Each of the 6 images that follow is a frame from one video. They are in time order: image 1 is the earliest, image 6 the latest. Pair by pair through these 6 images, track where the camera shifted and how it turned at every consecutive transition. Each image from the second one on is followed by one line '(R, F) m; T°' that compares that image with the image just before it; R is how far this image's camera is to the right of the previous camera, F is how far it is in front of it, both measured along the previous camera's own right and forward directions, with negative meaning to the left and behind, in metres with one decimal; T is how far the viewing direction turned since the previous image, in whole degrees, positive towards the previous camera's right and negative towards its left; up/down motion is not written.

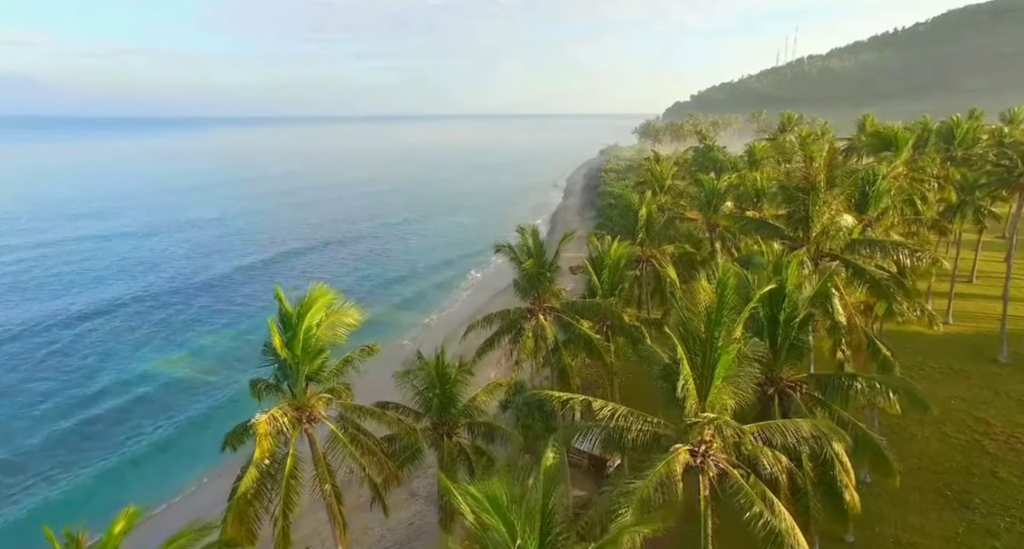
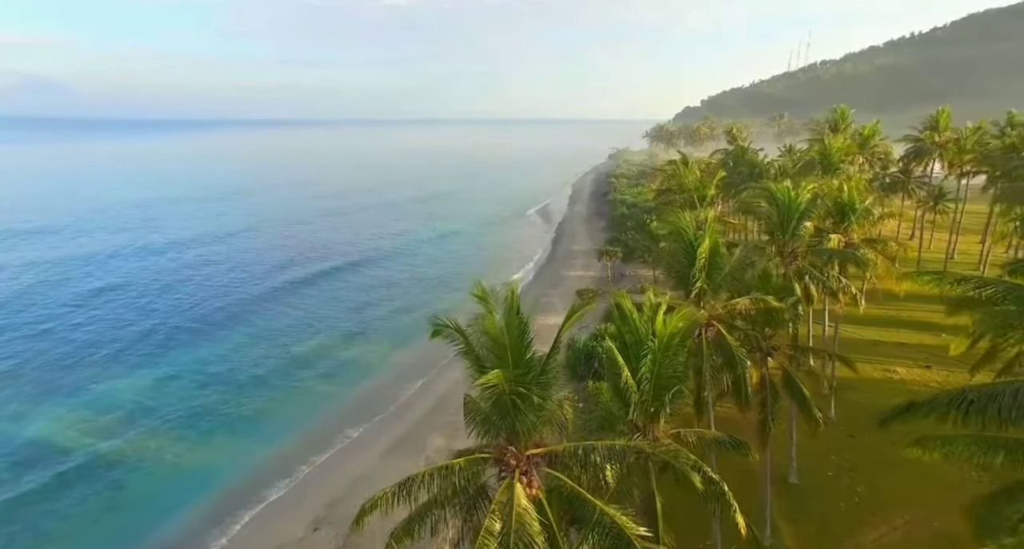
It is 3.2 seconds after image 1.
(+0.8, +8.5) m; -1°
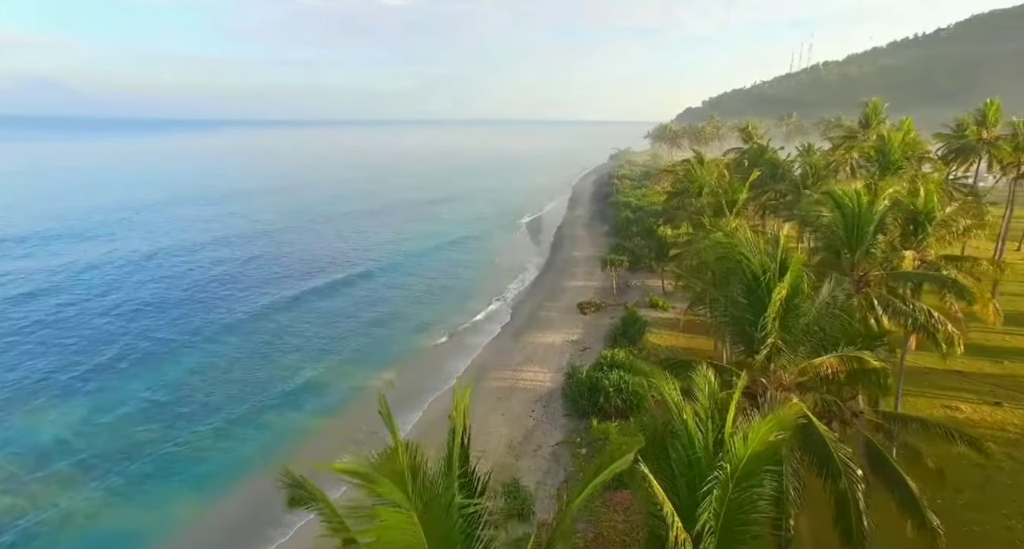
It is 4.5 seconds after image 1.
(+0.4, +4.4) m; 0°
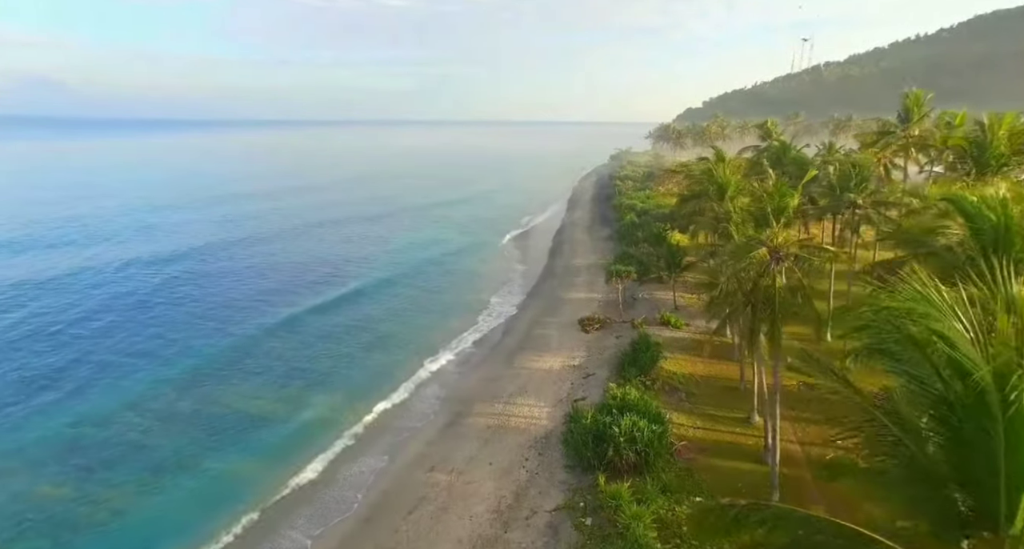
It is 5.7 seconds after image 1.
(+0.4, +4.6) m; 0°
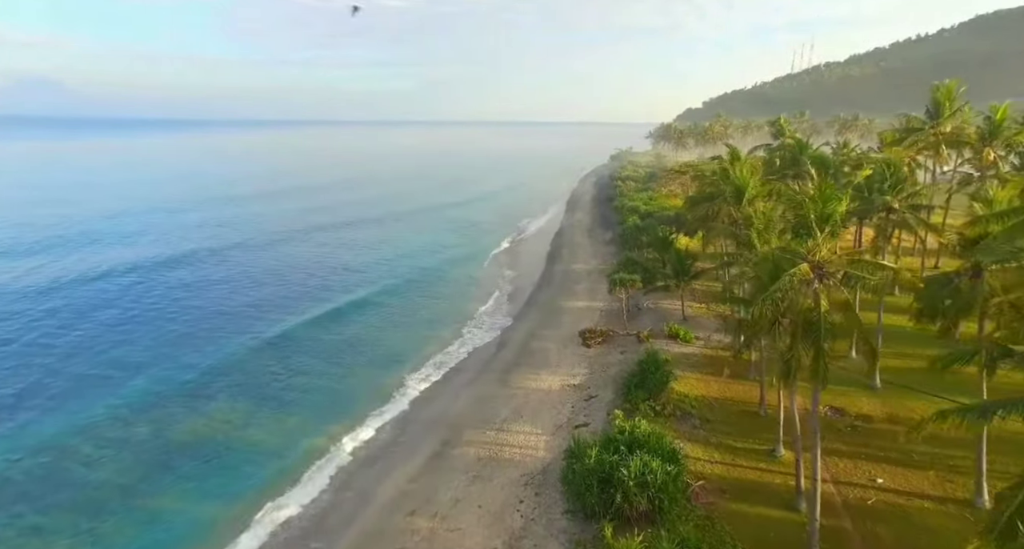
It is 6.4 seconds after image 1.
(+0.2, +2.8) m; 0°
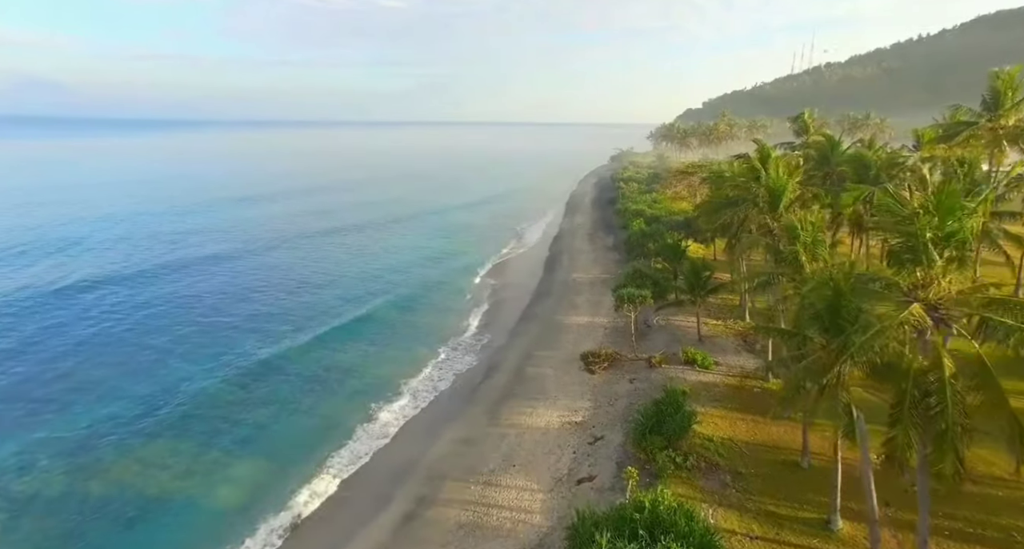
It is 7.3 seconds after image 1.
(+0.3, +4.2) m; 0°
